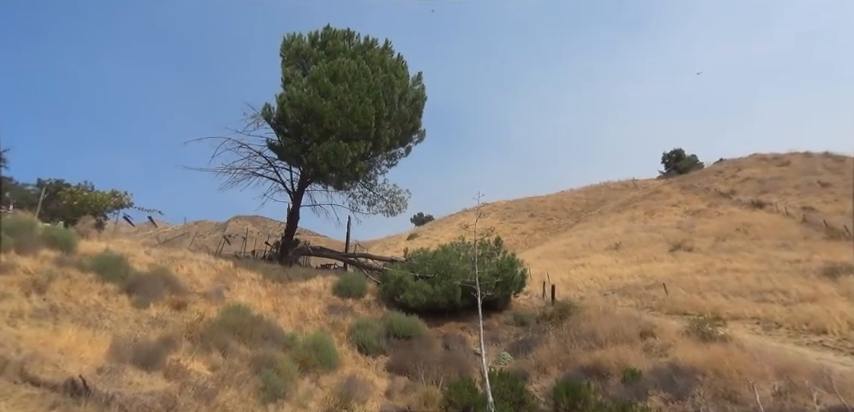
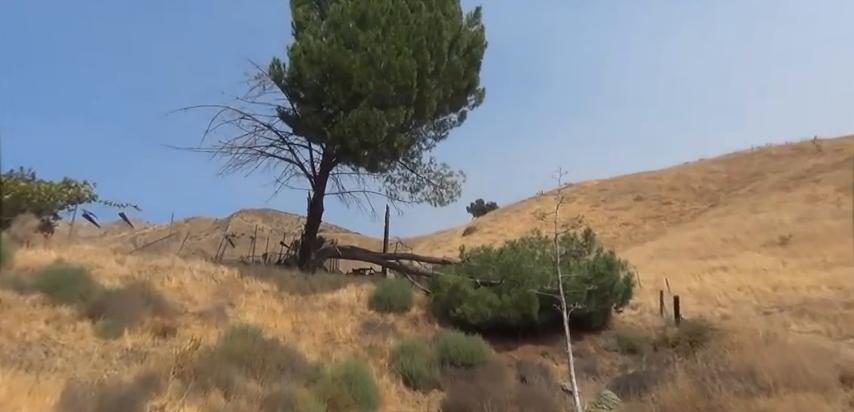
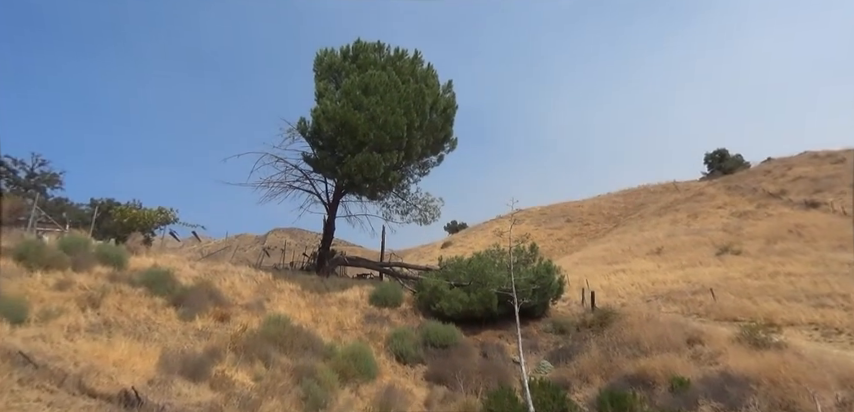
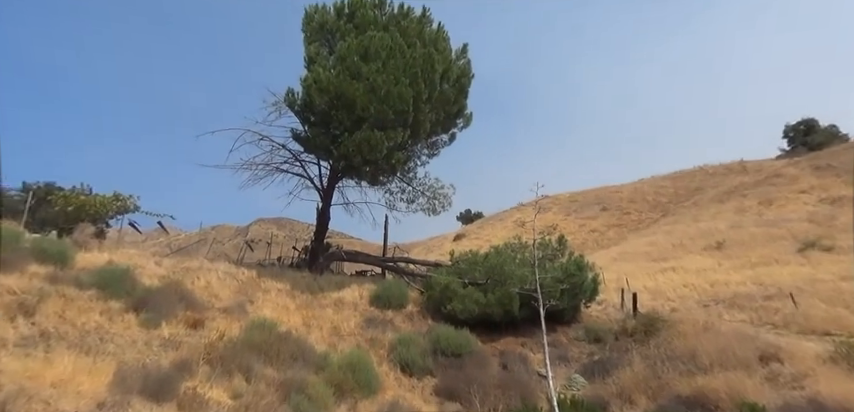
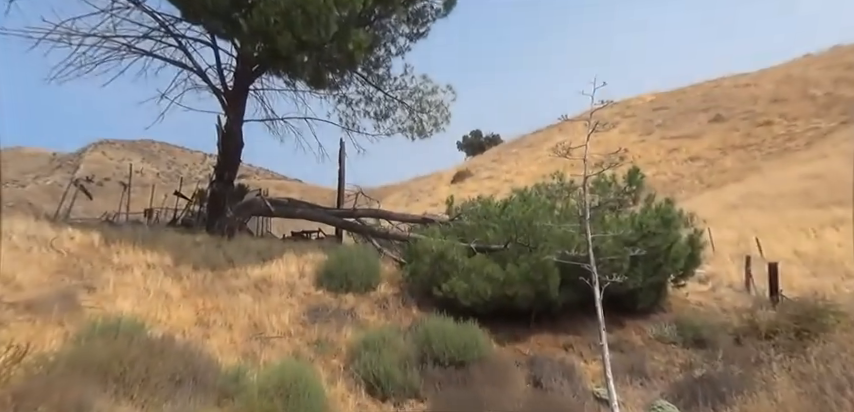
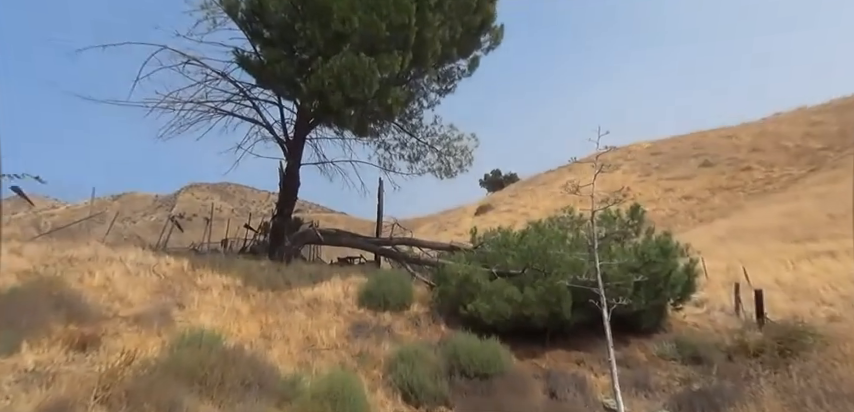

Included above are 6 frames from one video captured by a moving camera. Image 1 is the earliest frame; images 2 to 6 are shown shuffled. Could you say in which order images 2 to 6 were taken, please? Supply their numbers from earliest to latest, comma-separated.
3, 4, 2, 6, 5
